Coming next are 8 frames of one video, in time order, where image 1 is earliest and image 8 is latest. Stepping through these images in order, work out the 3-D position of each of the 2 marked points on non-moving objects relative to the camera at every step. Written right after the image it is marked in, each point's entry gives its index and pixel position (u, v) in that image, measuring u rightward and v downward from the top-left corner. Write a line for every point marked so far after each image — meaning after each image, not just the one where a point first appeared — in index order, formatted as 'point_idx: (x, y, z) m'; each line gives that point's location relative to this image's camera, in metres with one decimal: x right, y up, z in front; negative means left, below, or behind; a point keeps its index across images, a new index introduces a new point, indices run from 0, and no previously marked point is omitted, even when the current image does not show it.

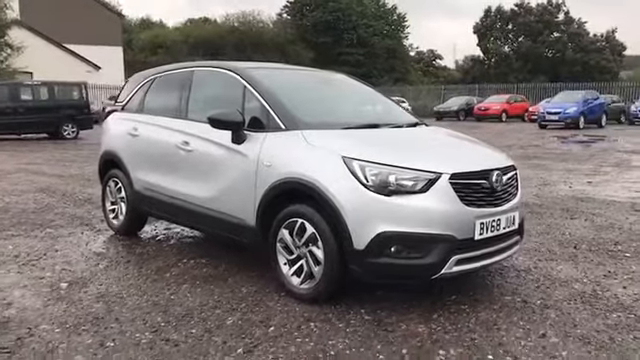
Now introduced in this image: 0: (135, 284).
0: (-1.5, -0.9, +4.8) m
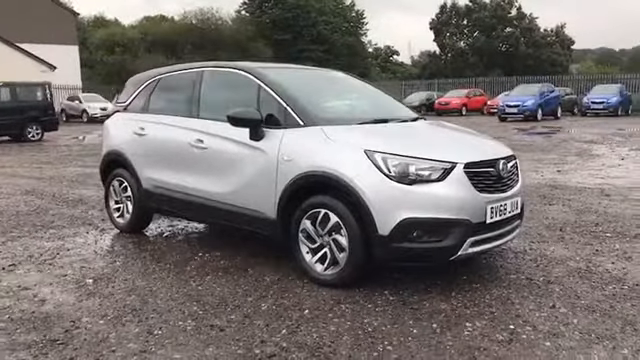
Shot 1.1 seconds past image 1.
0: (-1.4, -0.8, +4.9) m
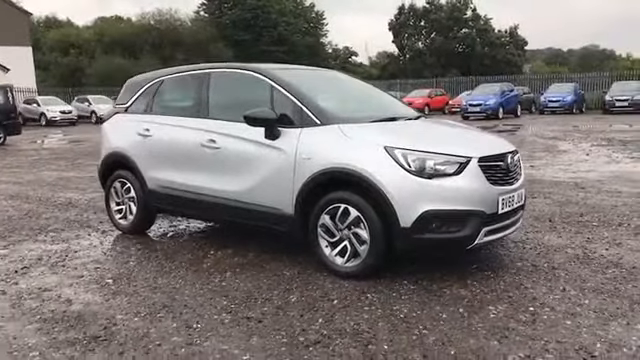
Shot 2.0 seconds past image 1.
0: (-1.2, -0.8, +5.0) m
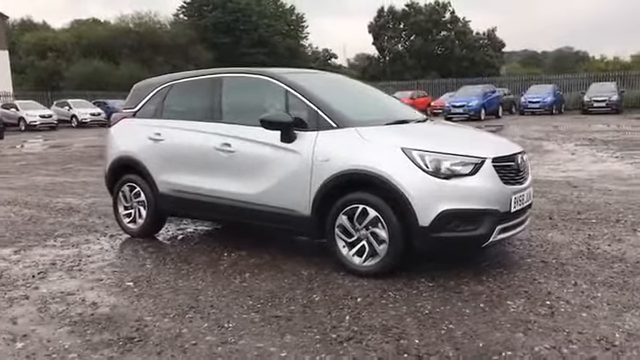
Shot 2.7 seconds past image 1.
0: (-1.1, -0.9, +5.1) m
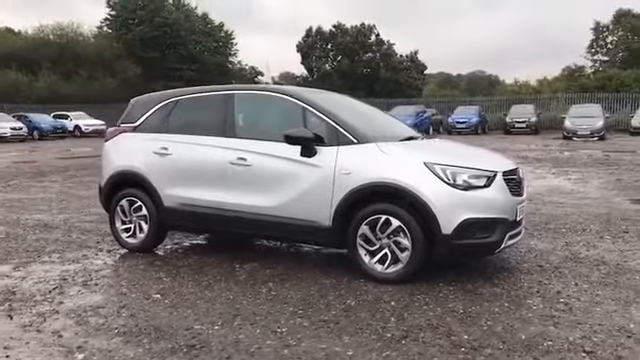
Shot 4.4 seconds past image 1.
0: (-0.9, -1.0, +5.2) m
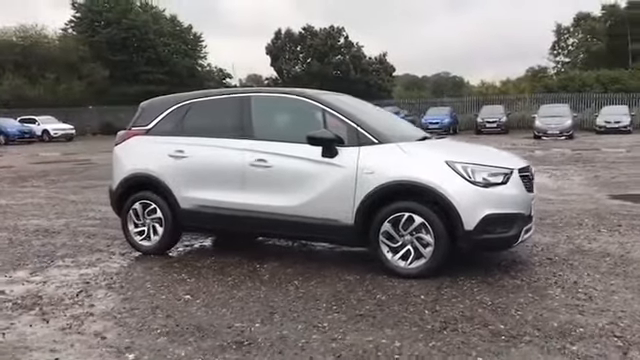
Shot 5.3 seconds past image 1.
0: (-0.6, -1.0, +5.3) m
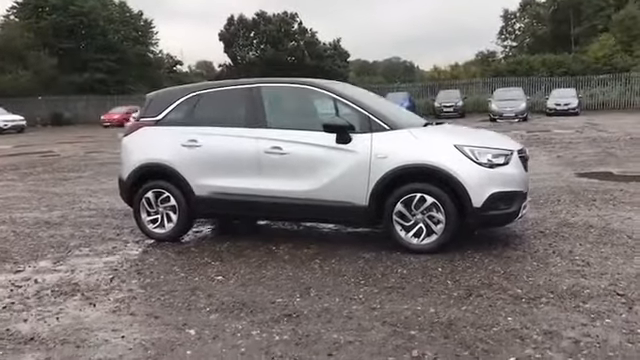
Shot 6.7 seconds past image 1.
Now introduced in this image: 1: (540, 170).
0: (-0.4, -0.9, +5.7) m
1: (+4.7, +0.2, +12.3) m
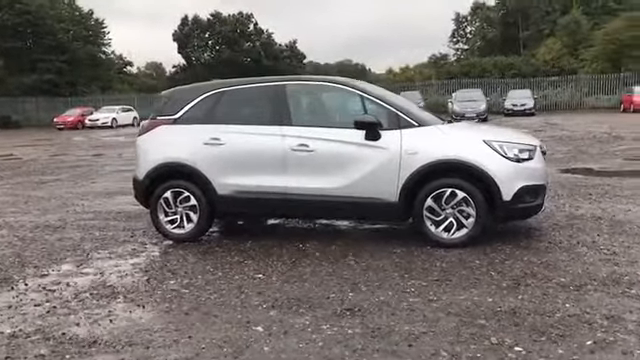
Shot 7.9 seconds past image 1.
0: (-0.1, -0.8, +5.7) m
1: (+4.5, +0.3, +12.7) m
